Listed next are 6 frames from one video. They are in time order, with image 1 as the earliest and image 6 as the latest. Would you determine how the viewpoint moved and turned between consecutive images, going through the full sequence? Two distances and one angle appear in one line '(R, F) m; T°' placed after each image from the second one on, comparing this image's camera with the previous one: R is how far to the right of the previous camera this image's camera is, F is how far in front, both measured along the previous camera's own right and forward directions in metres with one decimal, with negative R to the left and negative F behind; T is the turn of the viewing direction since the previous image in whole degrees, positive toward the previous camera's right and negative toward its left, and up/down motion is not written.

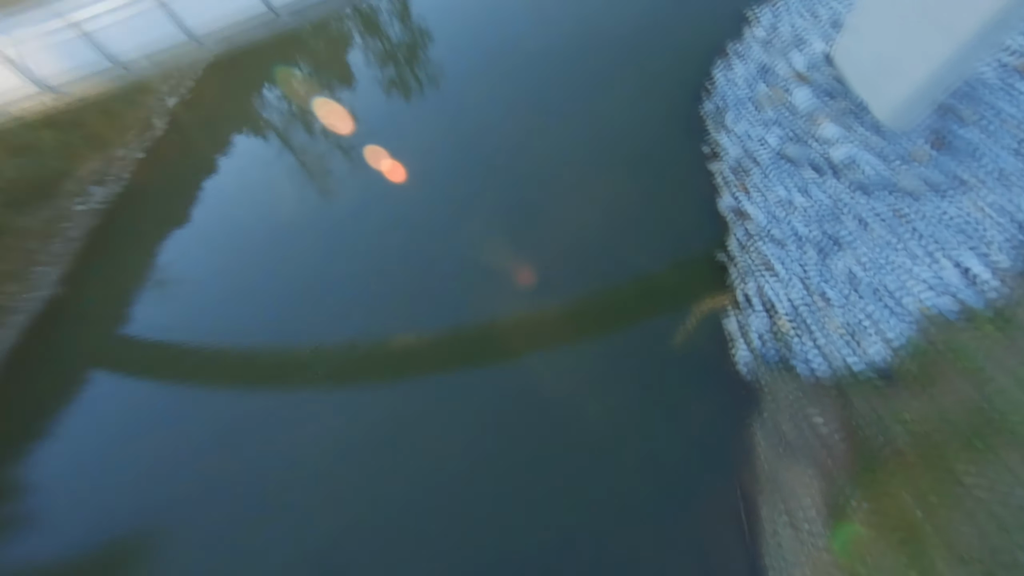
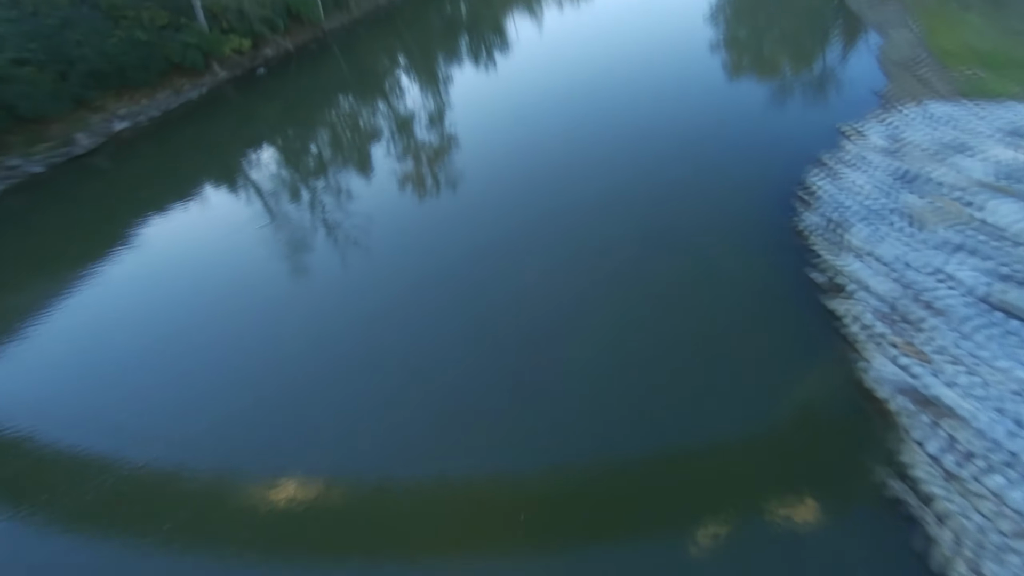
(-0.3, +1.2) m; -6°
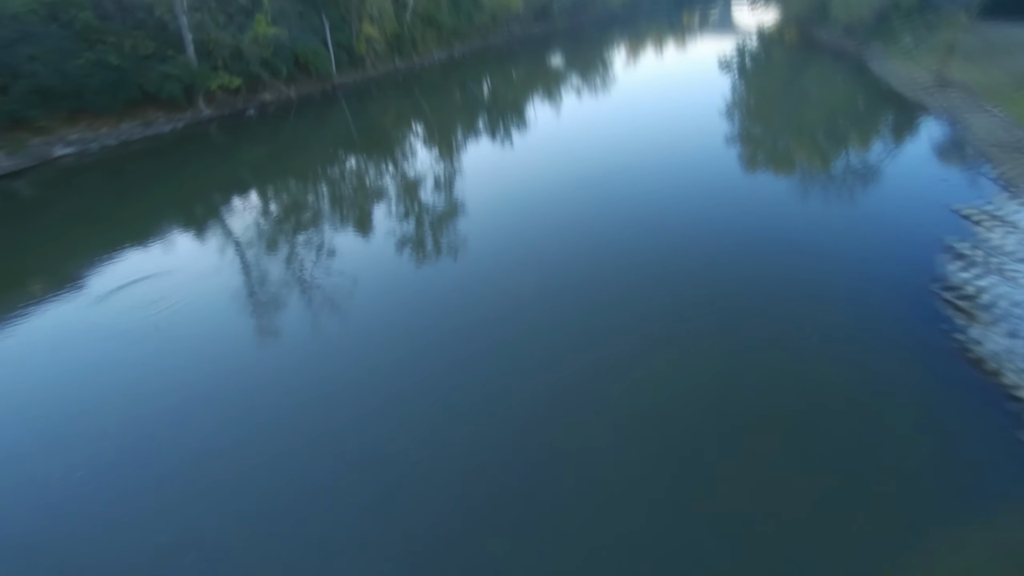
(-0.1, +1.8) m; 0°
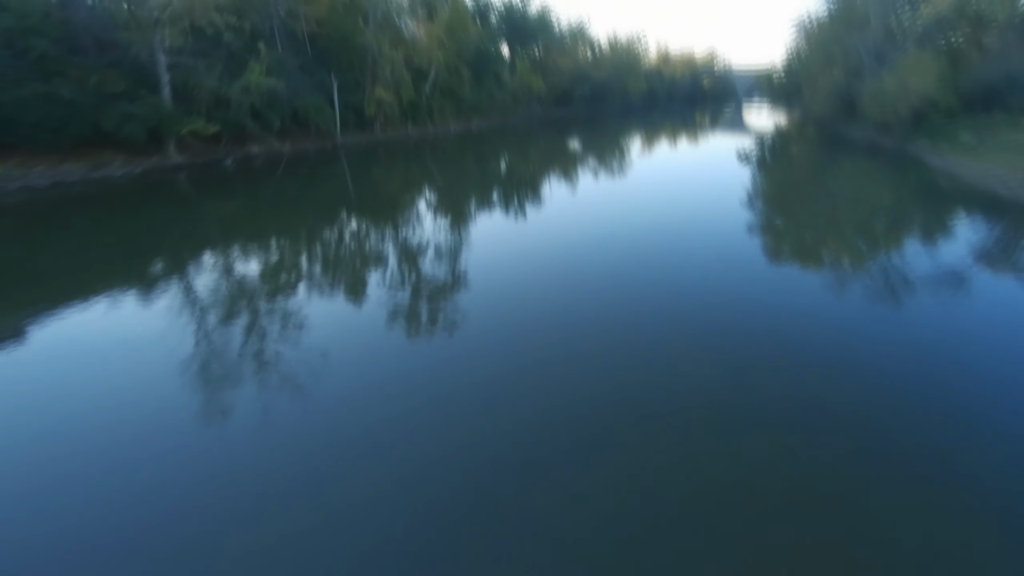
(+0.2, +1.6) m; -1°
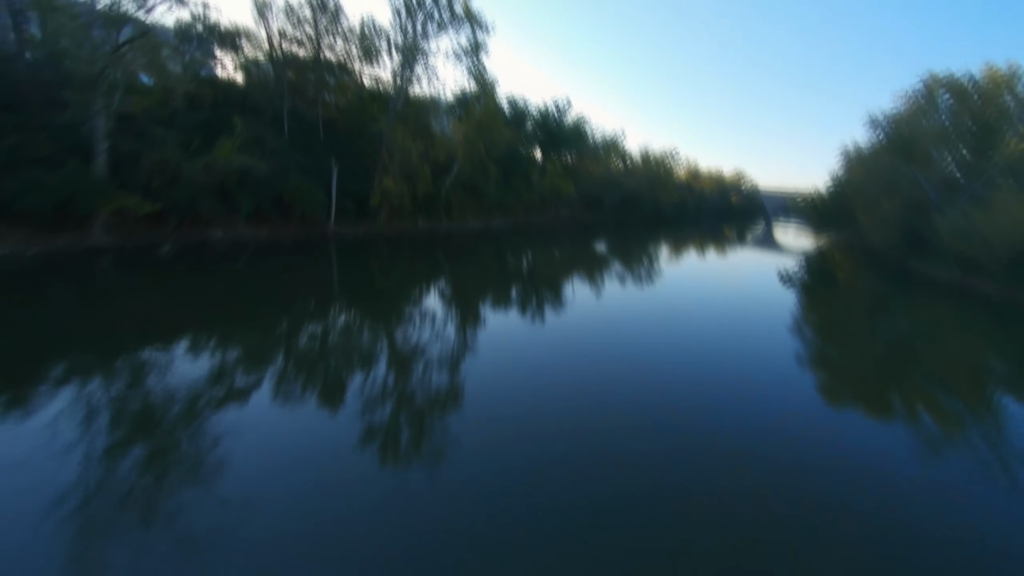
(+0.4, +2.3) m; -2°
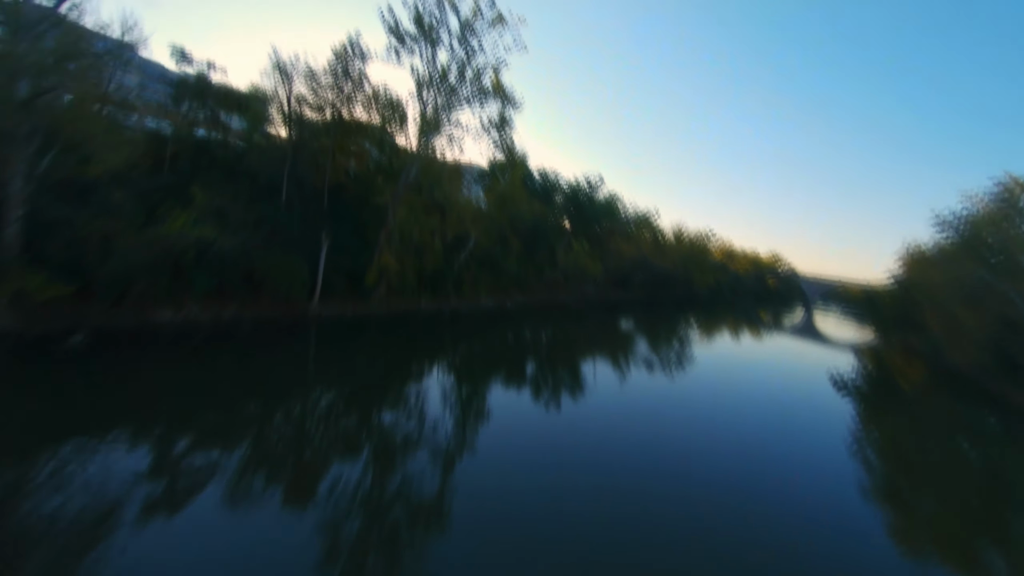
(+0.4, +2.1) m; -2°
